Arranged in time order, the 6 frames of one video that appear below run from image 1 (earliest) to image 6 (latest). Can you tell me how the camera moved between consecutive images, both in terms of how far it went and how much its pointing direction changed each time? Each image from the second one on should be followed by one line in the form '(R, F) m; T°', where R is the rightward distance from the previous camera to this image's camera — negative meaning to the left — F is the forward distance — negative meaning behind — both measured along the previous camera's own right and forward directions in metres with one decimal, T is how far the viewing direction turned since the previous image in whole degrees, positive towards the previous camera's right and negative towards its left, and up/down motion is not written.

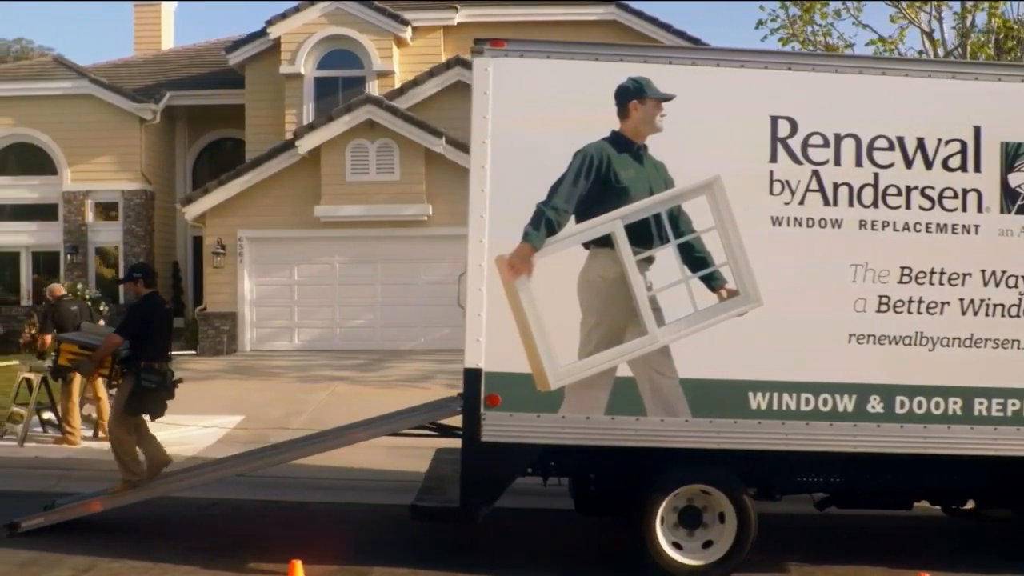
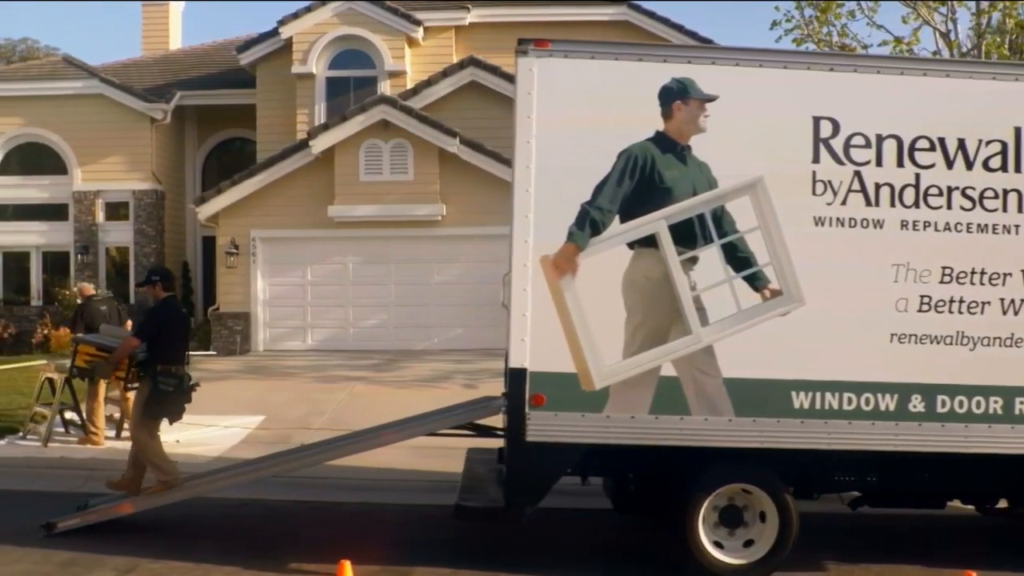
(-0.4, 0.0) m; 0°
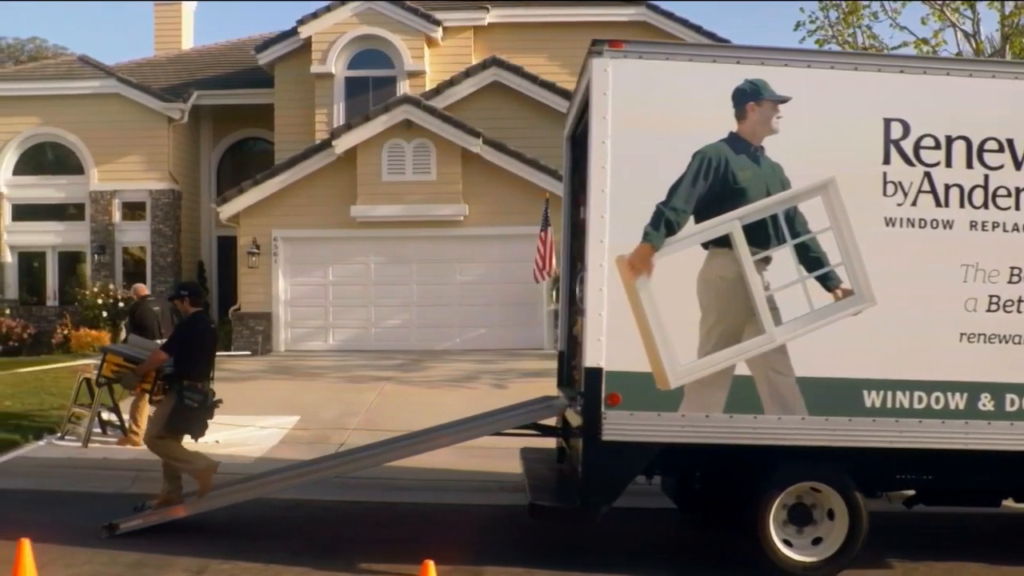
(-0.6, 0.0) m; +1°
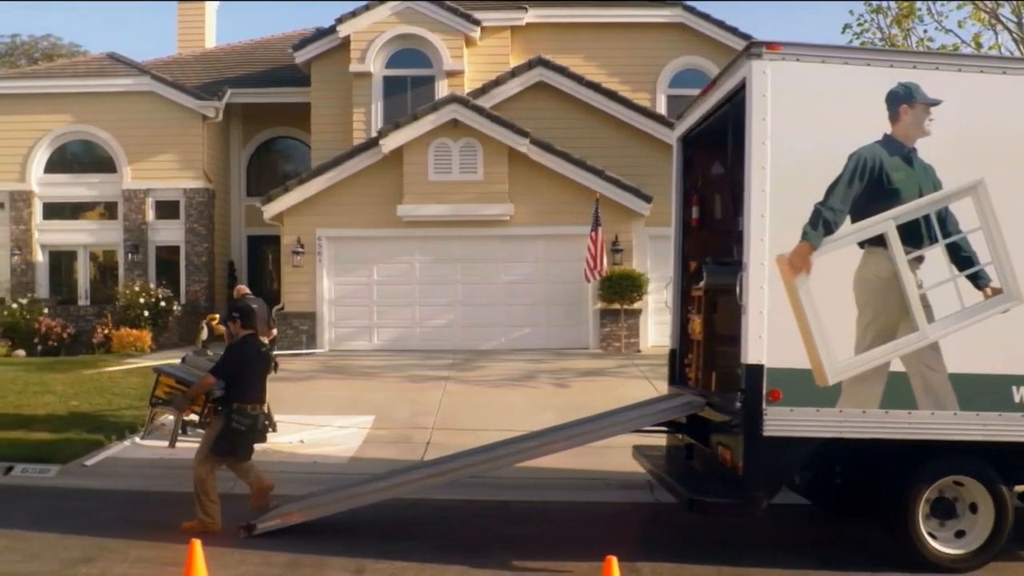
(-1.4, -0.1) m; +2°
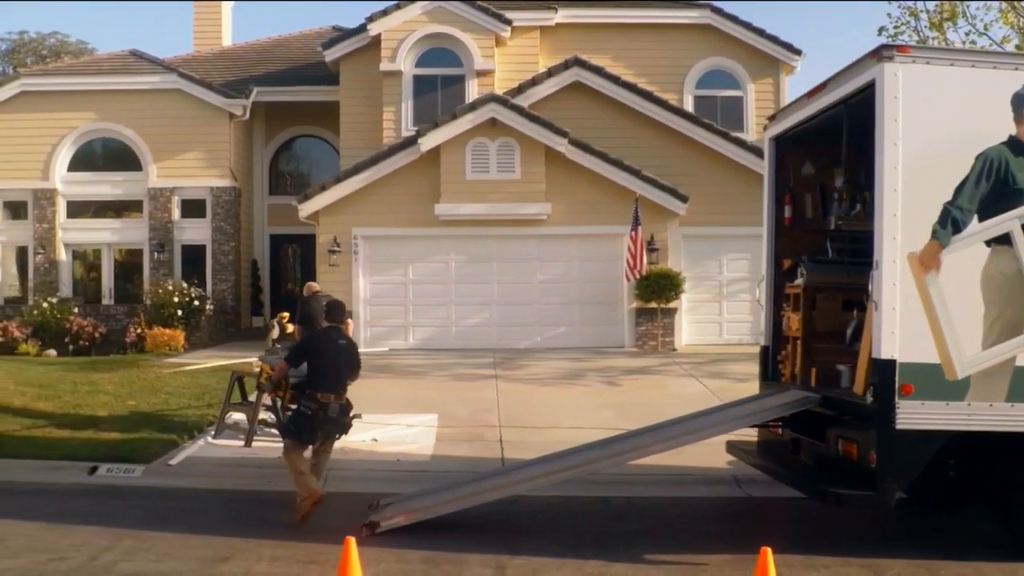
(-1.3, -0.1) m; +2°
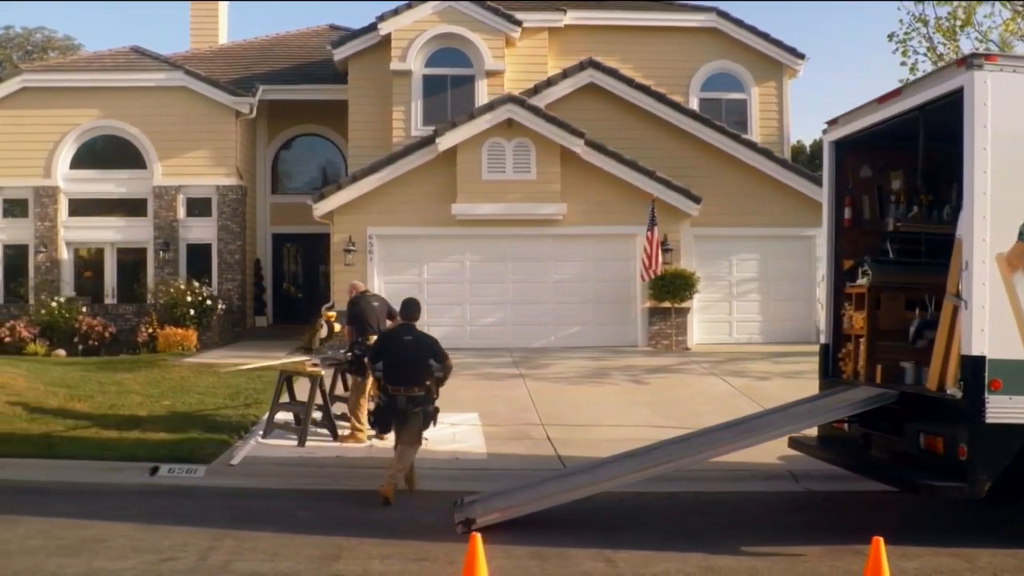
(-1.2, -0.1) m; +3°
